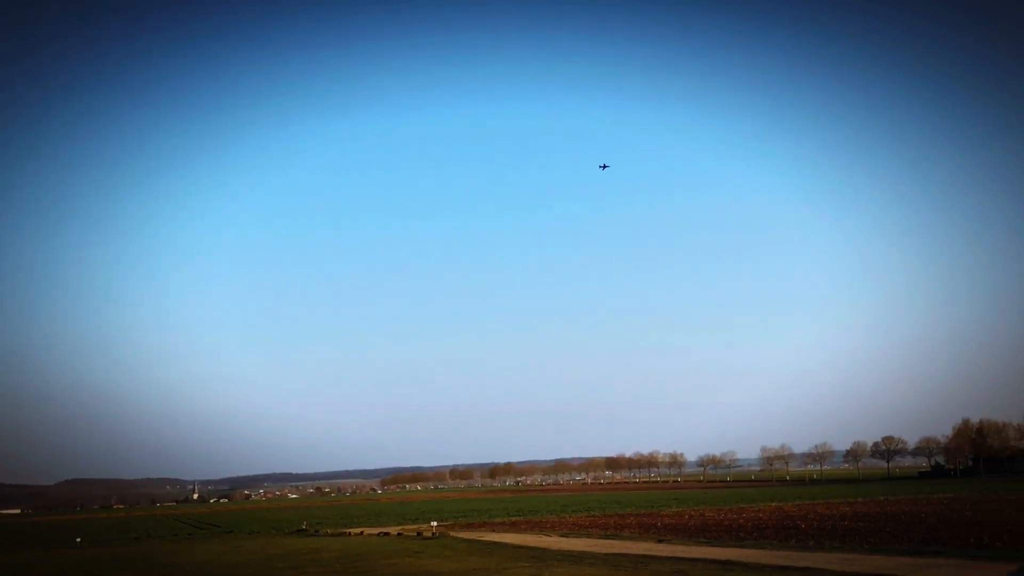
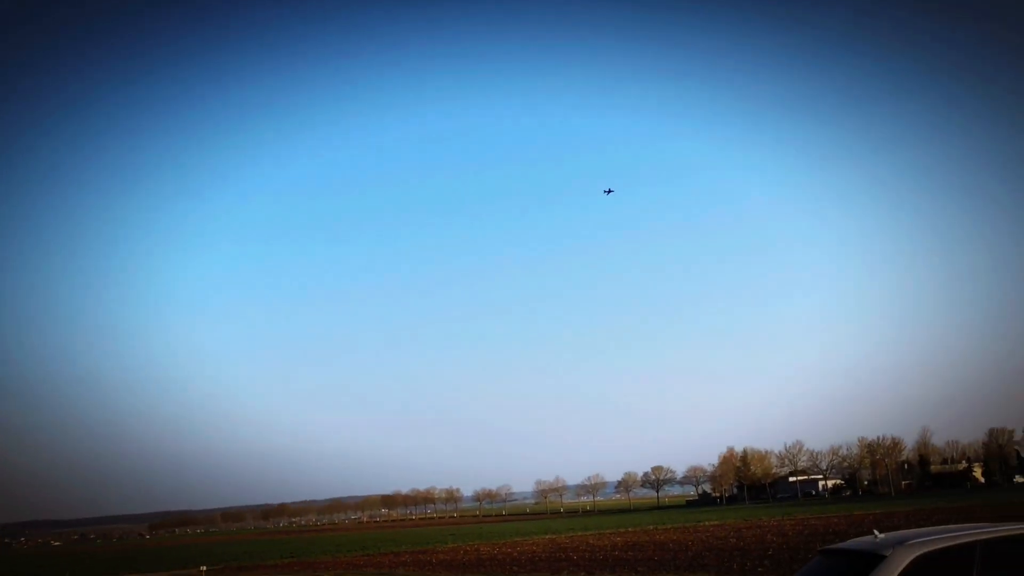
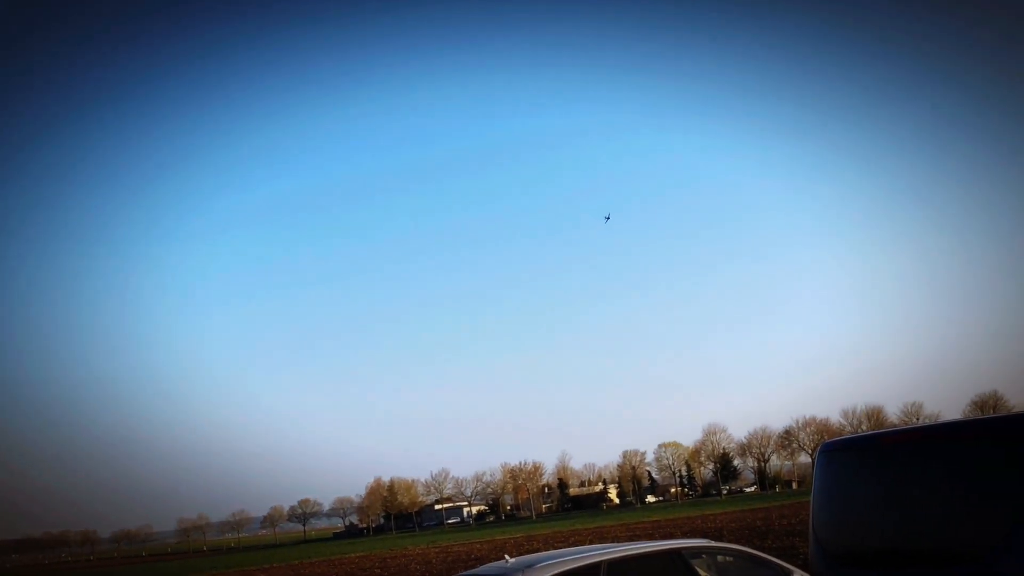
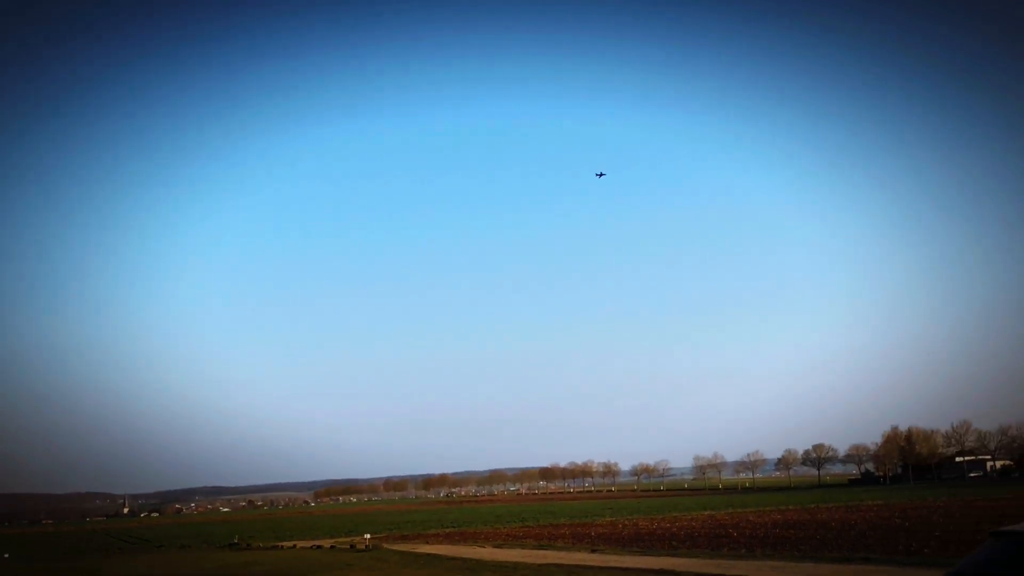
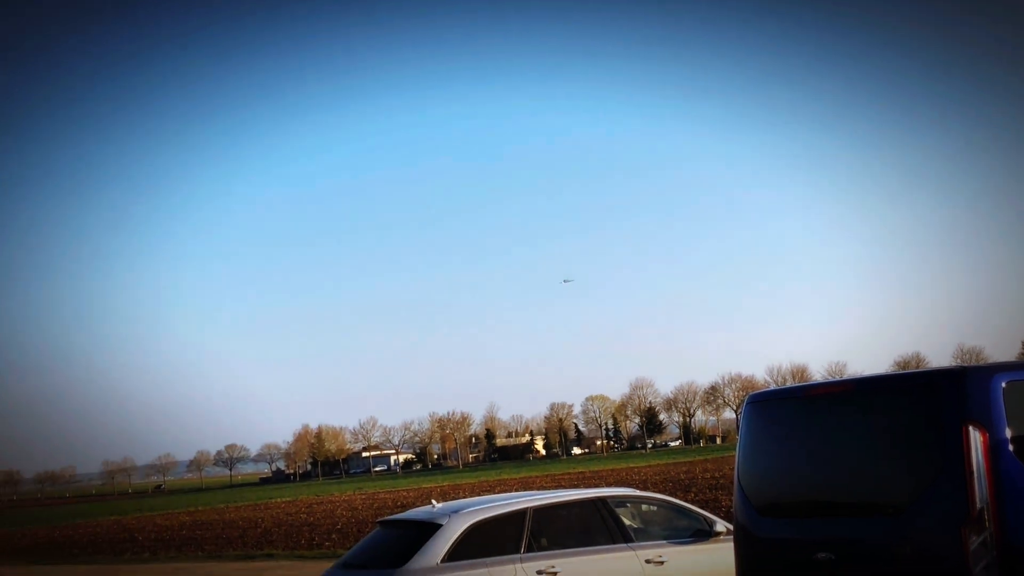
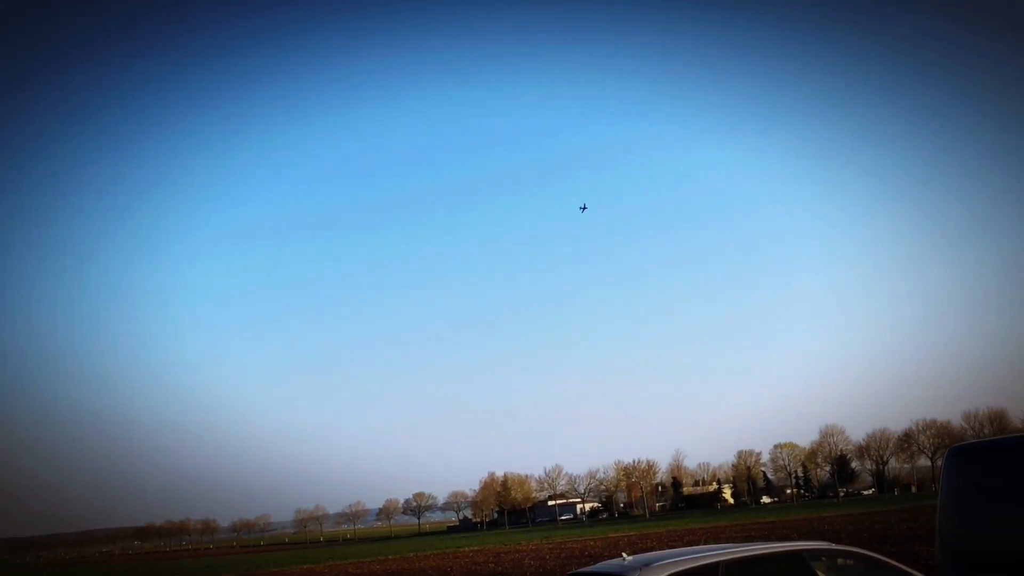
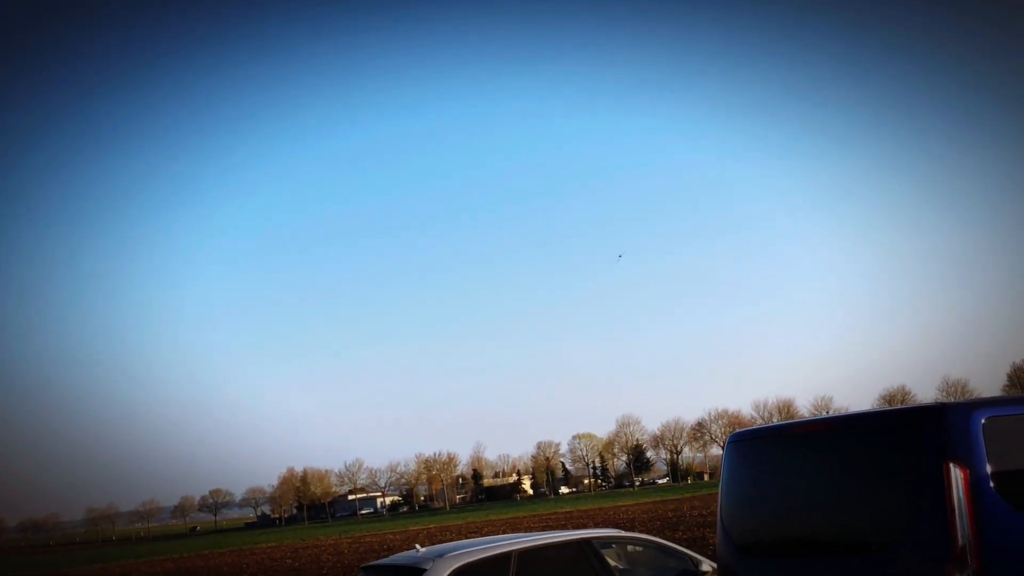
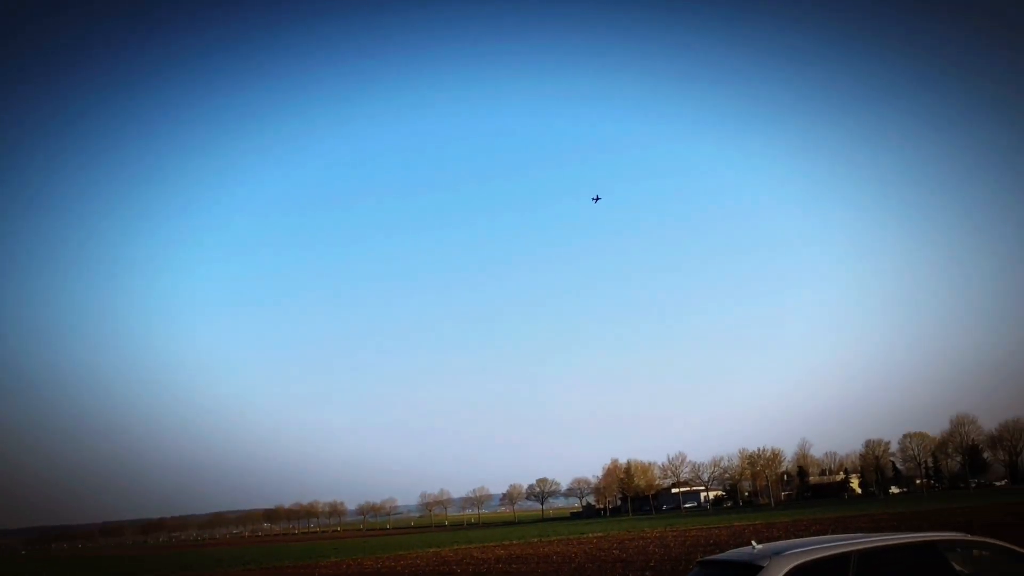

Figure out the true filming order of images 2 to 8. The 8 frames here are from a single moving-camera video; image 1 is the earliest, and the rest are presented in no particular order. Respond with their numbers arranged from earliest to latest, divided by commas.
4, 2, 8, 6, 3, 7, 5
